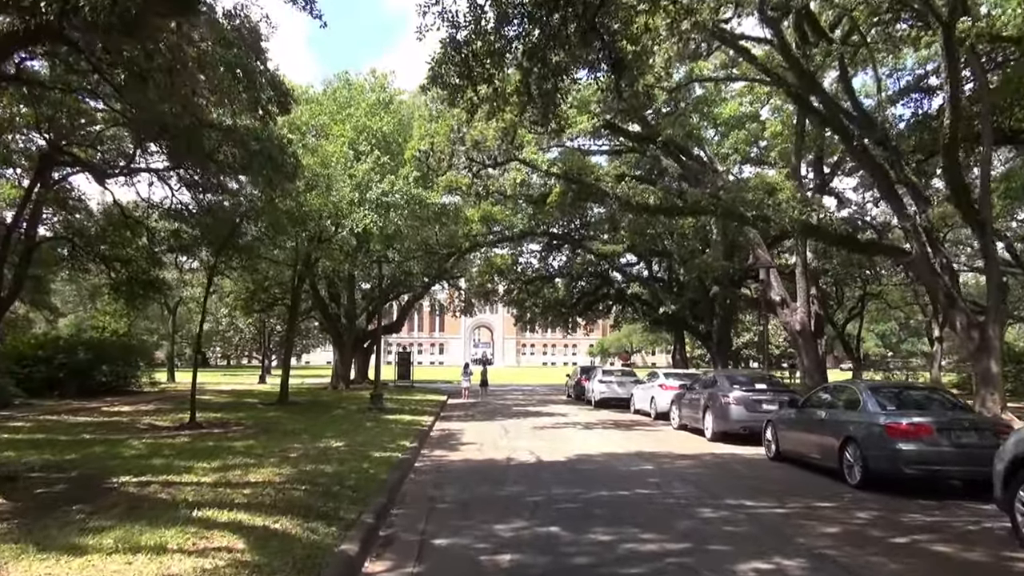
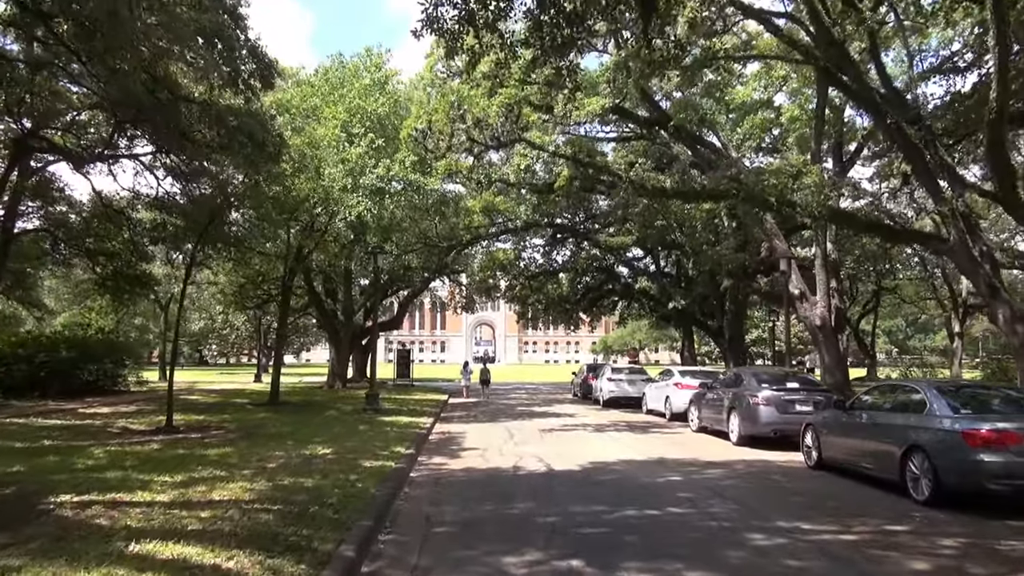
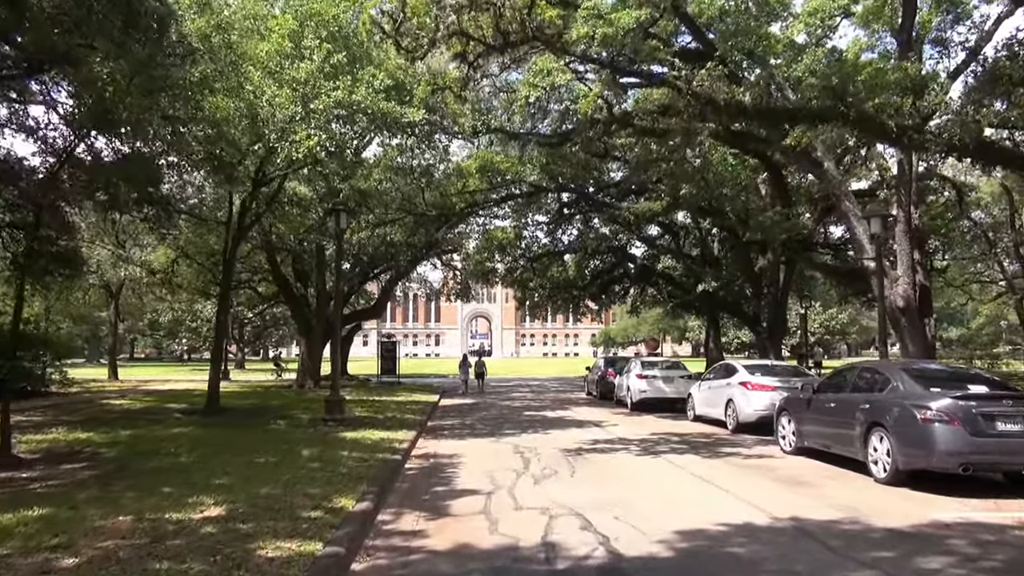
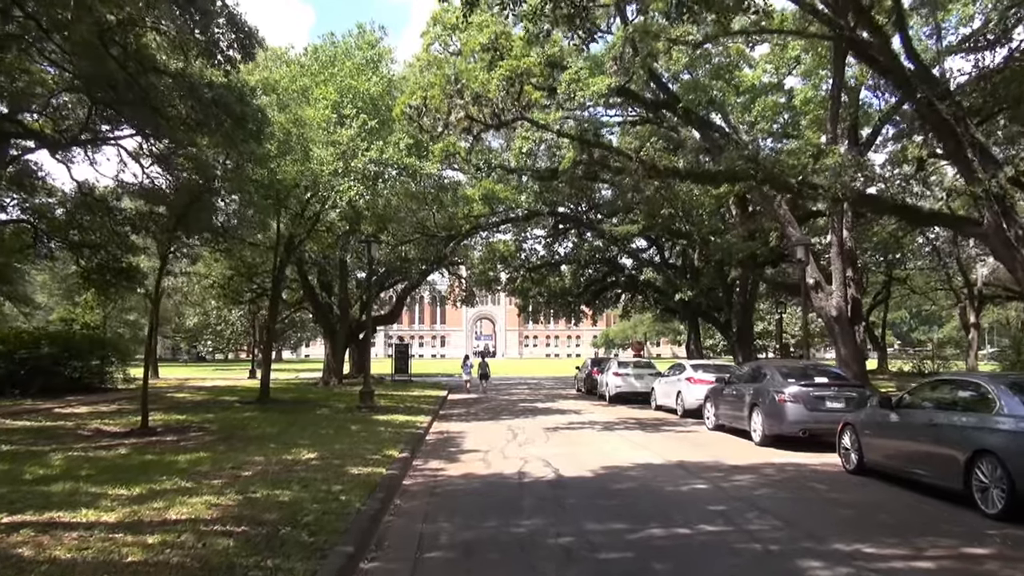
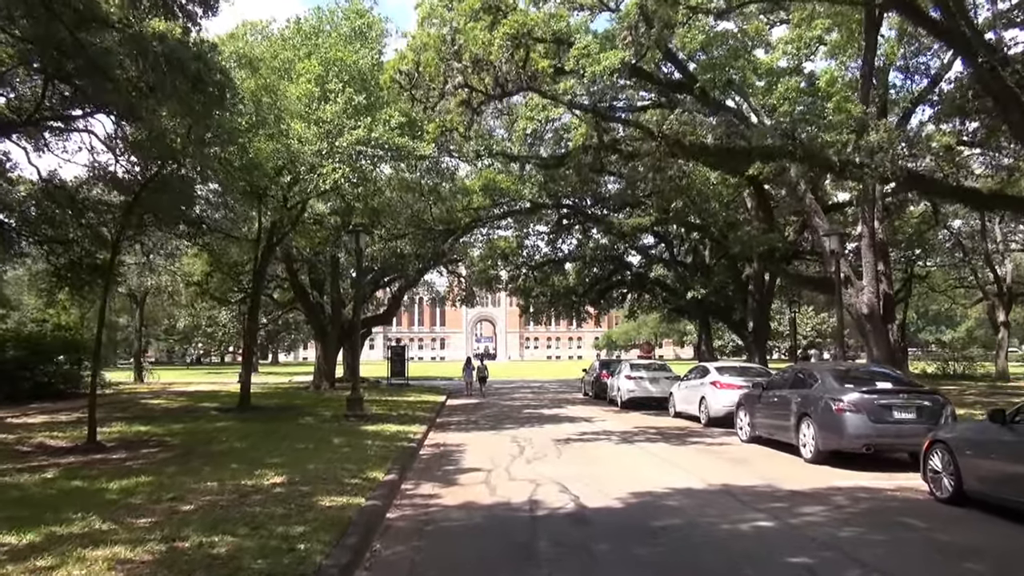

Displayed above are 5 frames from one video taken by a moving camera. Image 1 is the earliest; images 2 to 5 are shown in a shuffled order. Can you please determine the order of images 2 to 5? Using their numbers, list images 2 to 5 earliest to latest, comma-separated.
2, 4, 5, 3
